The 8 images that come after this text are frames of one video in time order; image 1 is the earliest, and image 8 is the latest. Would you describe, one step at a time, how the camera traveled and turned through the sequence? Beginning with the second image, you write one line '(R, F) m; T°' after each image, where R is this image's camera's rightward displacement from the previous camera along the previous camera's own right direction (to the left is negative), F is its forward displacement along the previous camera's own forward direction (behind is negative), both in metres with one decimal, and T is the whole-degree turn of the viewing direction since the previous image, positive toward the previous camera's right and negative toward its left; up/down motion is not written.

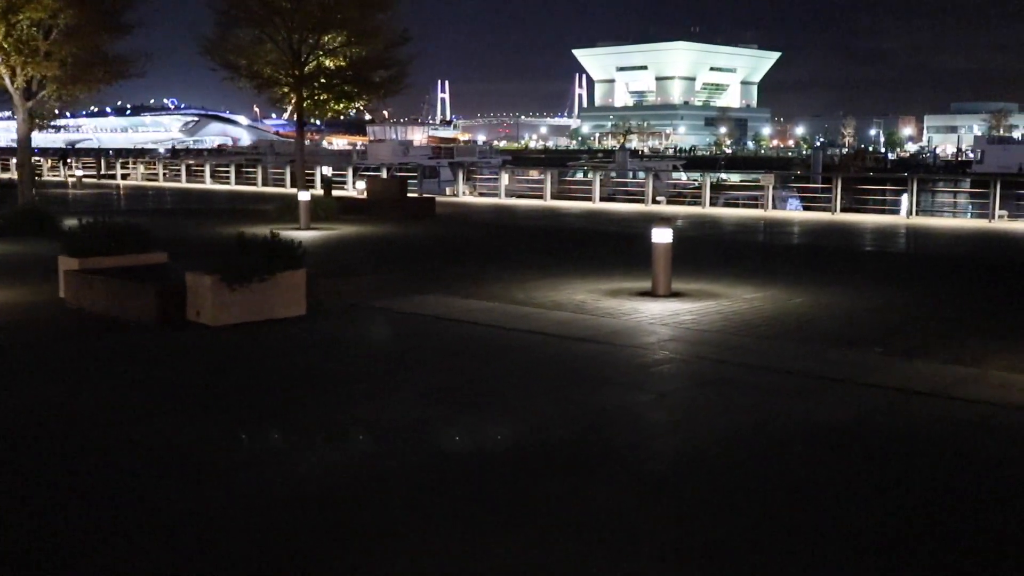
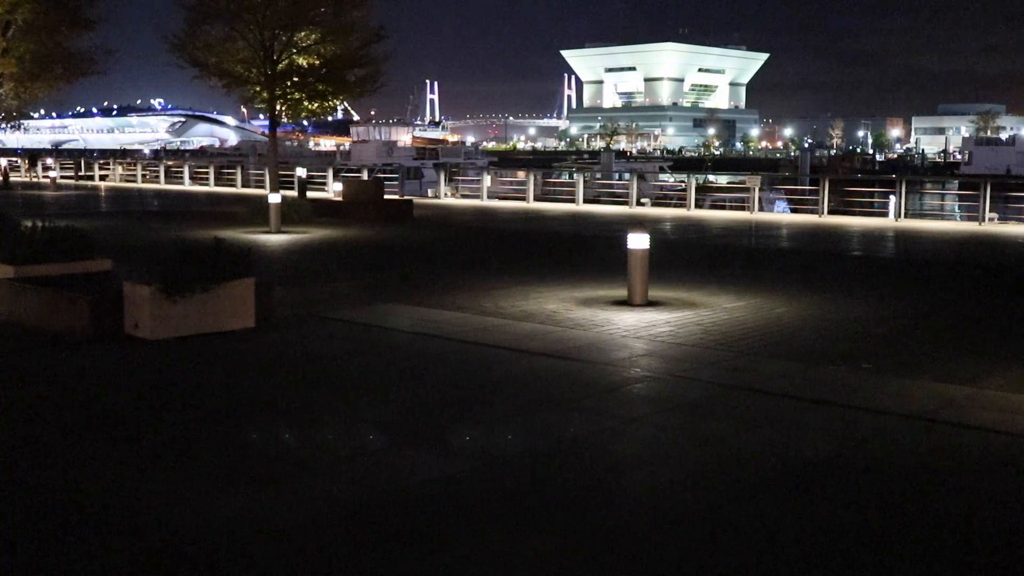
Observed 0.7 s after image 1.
(+0.3, +0.8) m; +1°
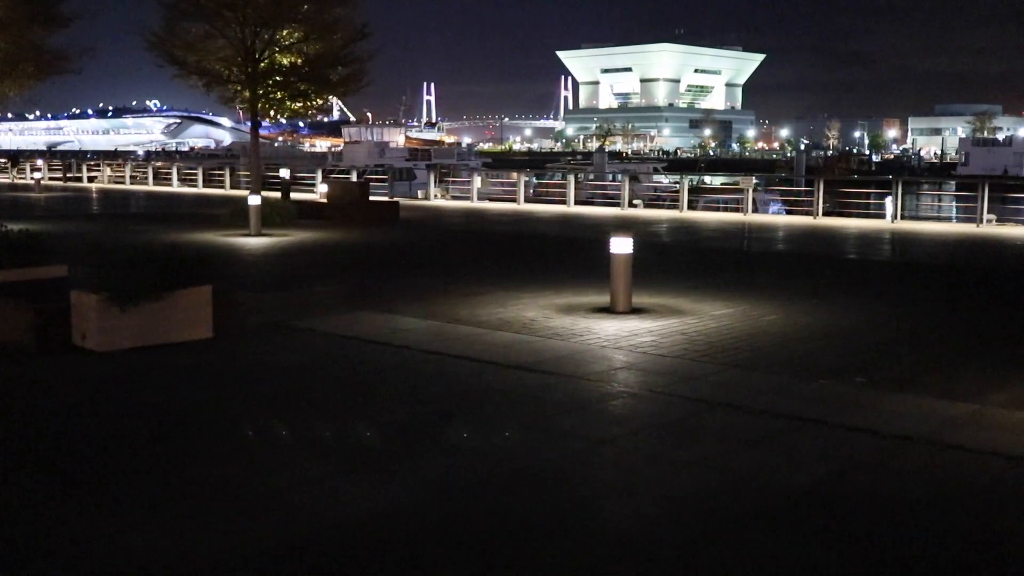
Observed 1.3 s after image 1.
(+0.2, +0.6) m; 0°
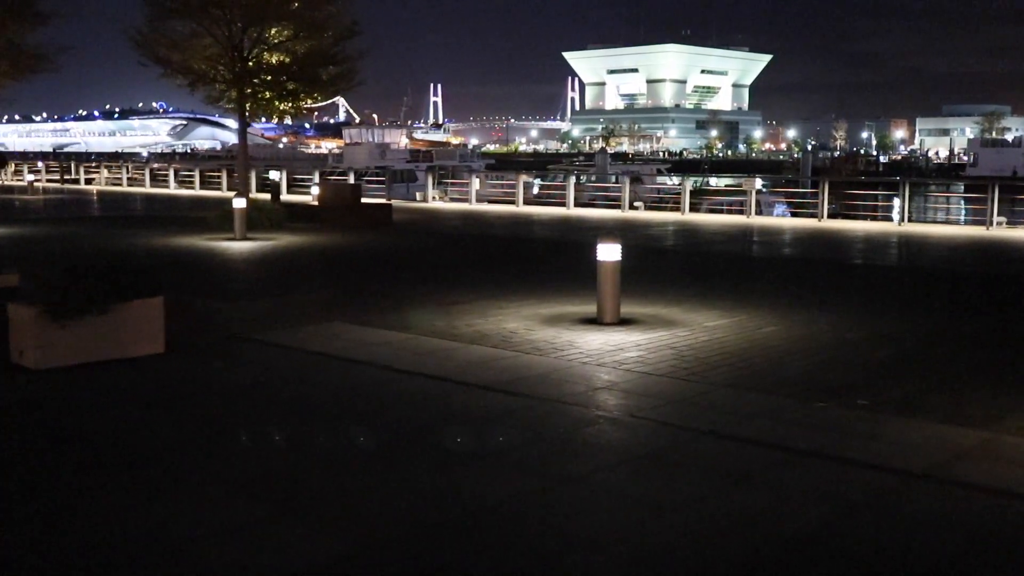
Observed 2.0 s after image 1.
(+0.3, +0.8) m; 0°
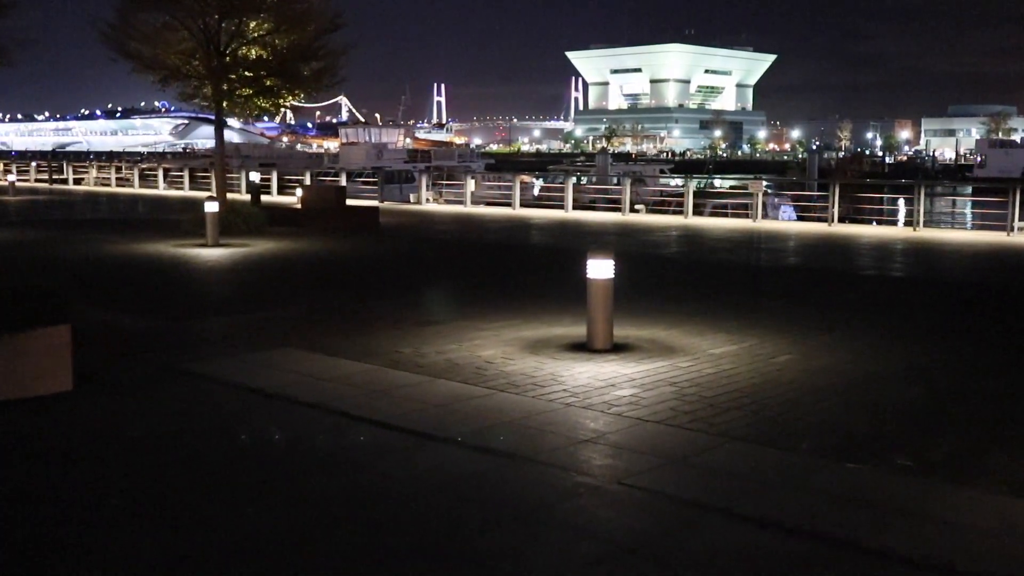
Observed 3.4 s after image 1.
(+0.2, +1.5) m; 0°
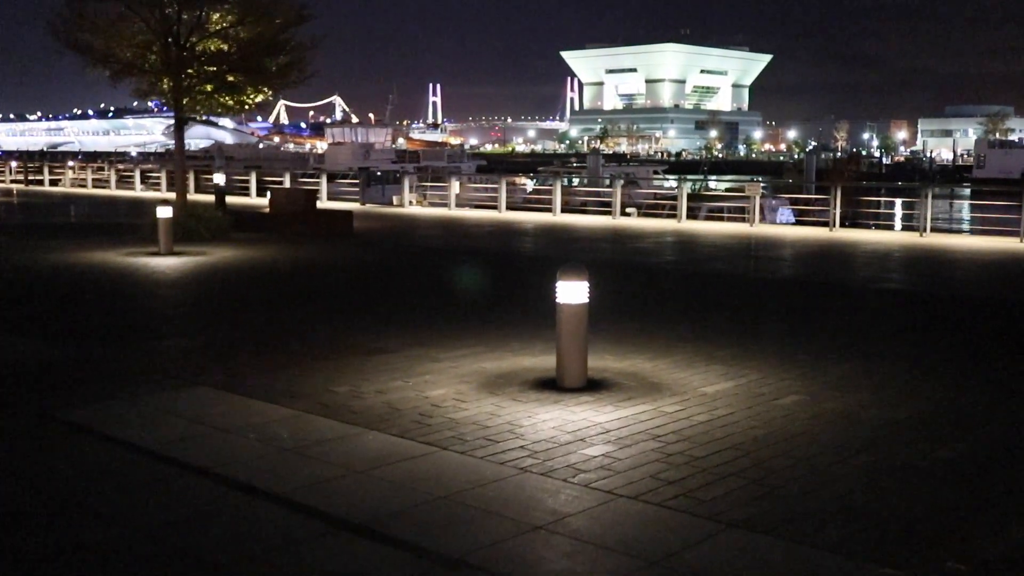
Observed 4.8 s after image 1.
(+0.3, +1.6) m; 0°
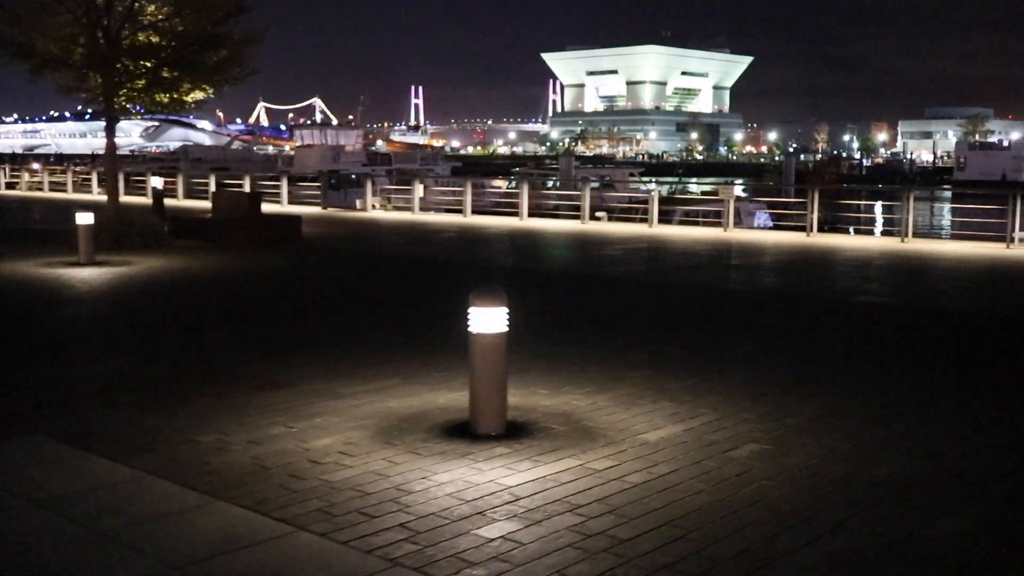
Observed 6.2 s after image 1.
(+0.5, +1.5) m; +1°
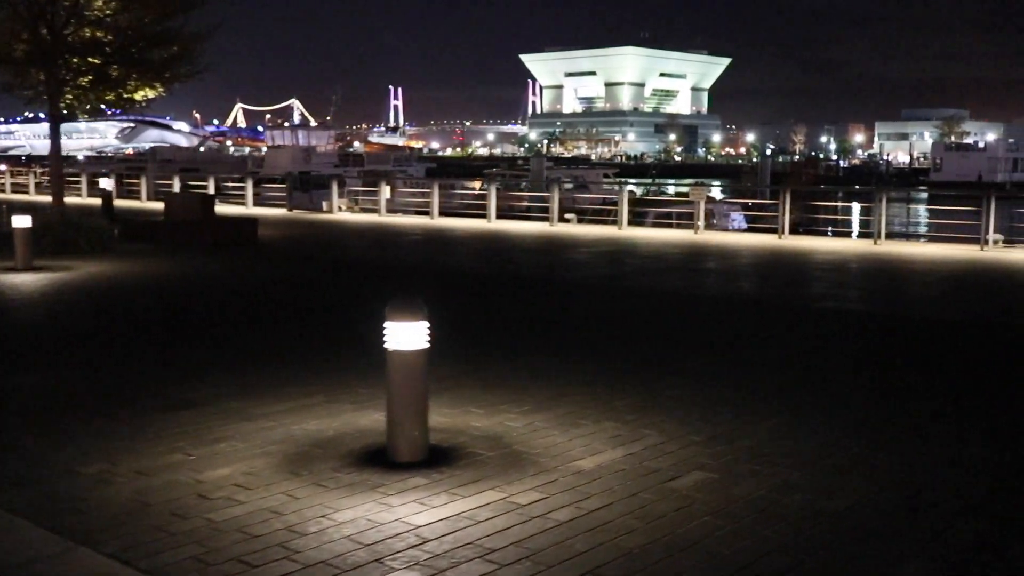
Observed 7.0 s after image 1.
(+0.3, +0.7) m; +1°
